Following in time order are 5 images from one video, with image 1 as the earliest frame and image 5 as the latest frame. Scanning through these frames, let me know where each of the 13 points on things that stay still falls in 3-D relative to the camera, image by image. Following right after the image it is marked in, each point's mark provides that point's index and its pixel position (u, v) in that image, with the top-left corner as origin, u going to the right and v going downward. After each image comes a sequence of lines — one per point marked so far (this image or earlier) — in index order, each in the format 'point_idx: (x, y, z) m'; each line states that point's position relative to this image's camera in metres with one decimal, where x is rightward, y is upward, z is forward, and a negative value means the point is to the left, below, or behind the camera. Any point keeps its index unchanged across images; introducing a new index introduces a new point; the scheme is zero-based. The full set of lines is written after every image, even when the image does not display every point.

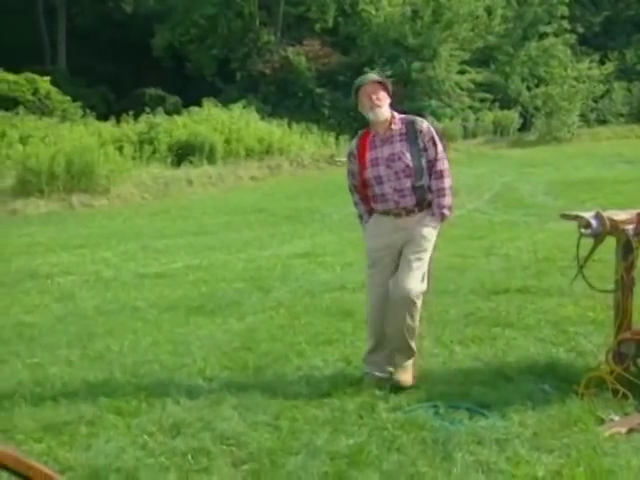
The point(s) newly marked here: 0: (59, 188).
0: (-7.2, +1.5, +16.9) m
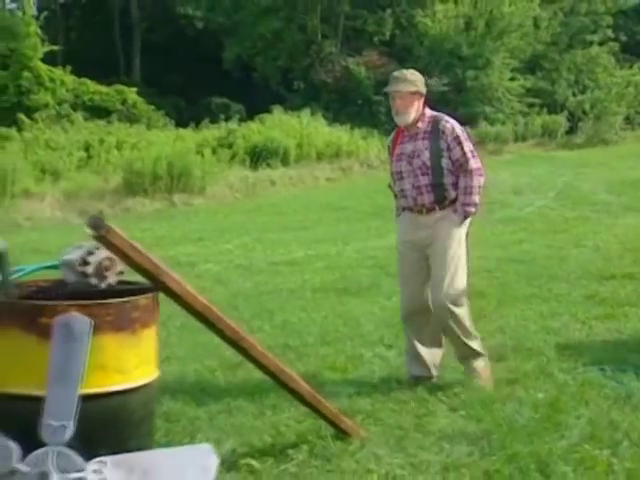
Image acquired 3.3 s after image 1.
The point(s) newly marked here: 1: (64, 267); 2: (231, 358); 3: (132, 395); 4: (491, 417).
0: (-4.7, +1.5, +17.6) m
1: (-2.2, -0.3, +5.1) m
2: (-1.2, -1.7, +8.3) m
3: (-1.6, -1.3, +5.0) m
4: (+2.1, -2.2, +7.3) m
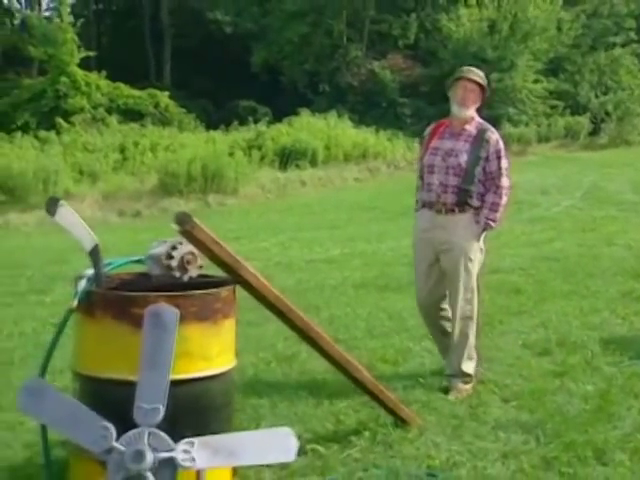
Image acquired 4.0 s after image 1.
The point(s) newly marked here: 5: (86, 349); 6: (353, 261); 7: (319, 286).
0: (-3.8, +1.5, +17.9) m
1: (-1.5, -0.2, +5.3) m
2: (-0.5, -1.6, +8.5) m
3: (-0.9, -1.2, +5.2) m
4: (+2.8, -2.1, +7.4) m
5: (-2.0, -1.0, +5.1) m
6: (+0.7, -0.5, +12.9) m
7: (0.0, -0.9, +11.1) m
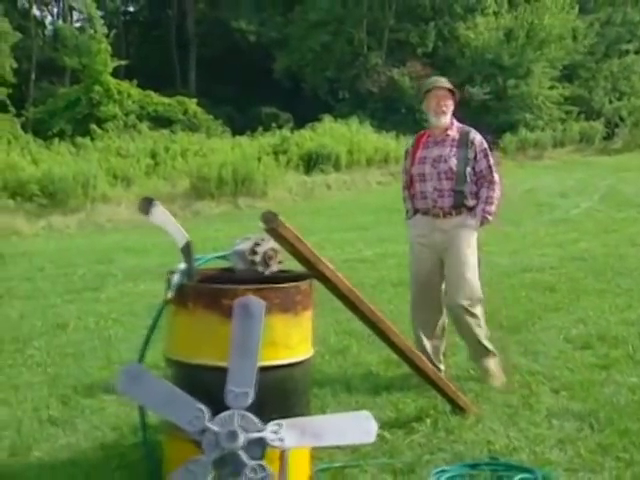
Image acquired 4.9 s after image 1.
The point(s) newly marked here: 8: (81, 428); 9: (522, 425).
0: (-3.0, +1.4, +18.3) m
1: (-0.8, -0.1, +5.7) m
2: (+0.2, -1.6, +8.8) m
3: (-0.2, -1.2, +5.5) m
4: (+3.5, -2.0, +7.6) m
5: (-1.3, -0.9, +5.4) m
6: (+1.5, -0.5, +13.2) m
7: (+0.7, -0.9, +11.4) m
8: (-2.4, -1.9, +6.0) m
9: (+2.4, -2.2, +7.0) m
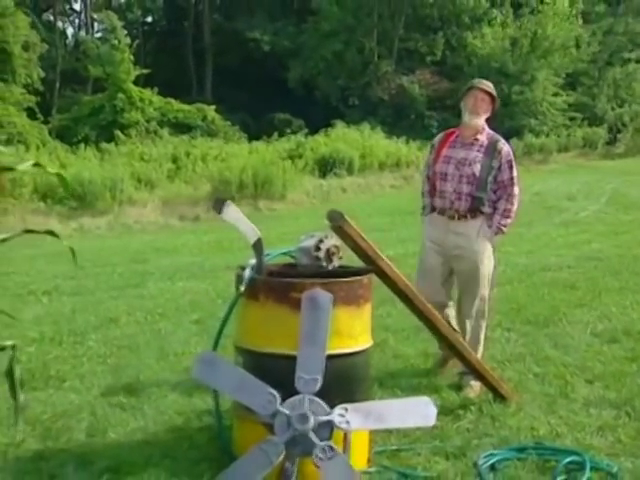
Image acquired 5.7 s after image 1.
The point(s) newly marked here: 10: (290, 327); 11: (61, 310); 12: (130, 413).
0: (-2.5, +1.4, +18.6) m
1: (-0.2, -0.1, +6.0) m
2: (+0.8, -1.5, +9.1) m
3: (+0.4, -1.1, +5.9) m
4: (+4.1, -2.0, +8.0) m
5: (-0.7, -0.8, +5.7) m
6: (+2.0, -0.5, +13.5) m
7: (+1.3, -0.8, +11.7) m
8: (-1.8, -1.8, +6.3) m
9: (+3.0, -2.1, +7.4) m
10: (-0.3, -0.8, +5.6) m
11: (-4.0, -1.1, +9.1) m
12: (-2.0, -1.8, +6.3) m
